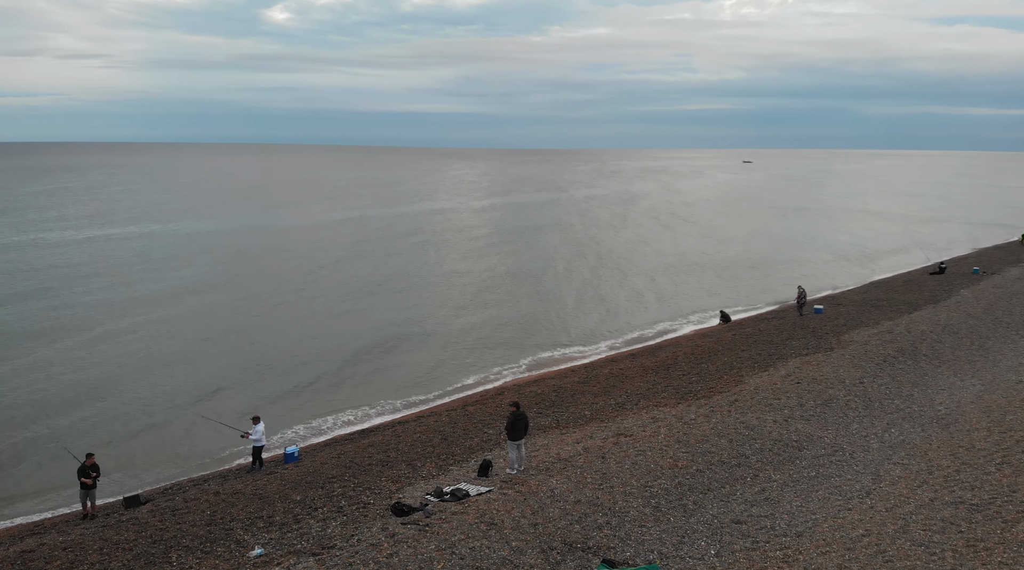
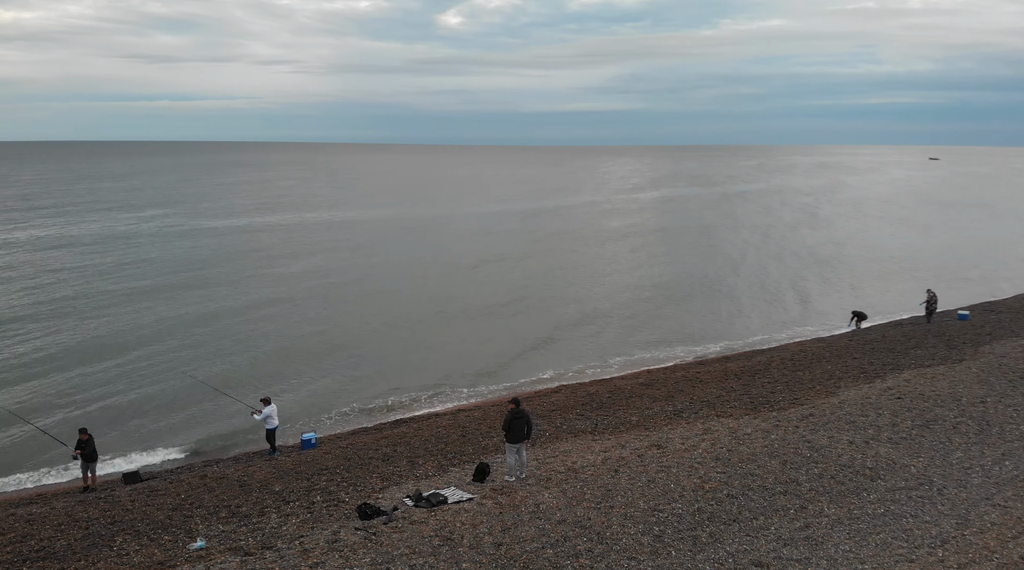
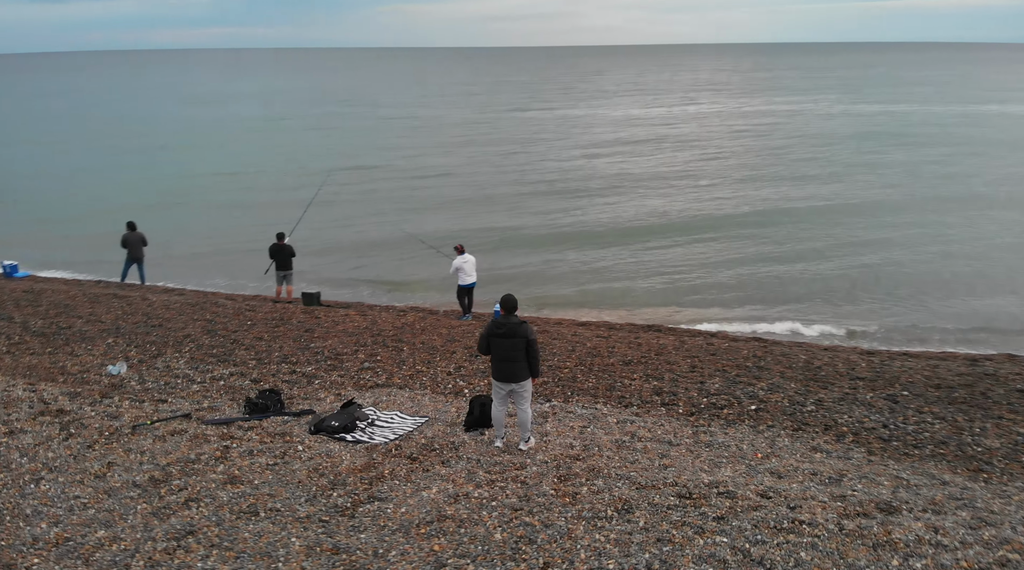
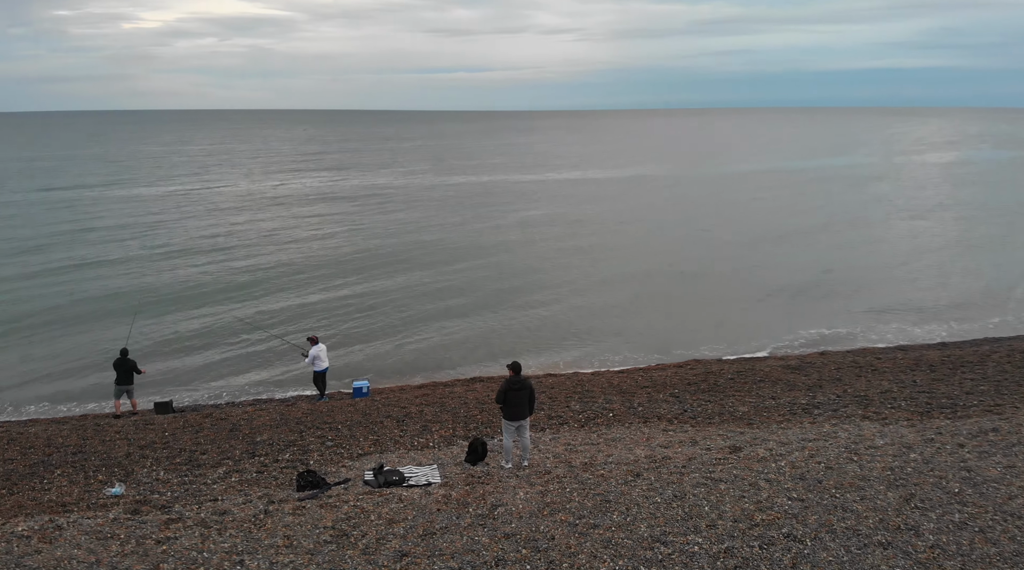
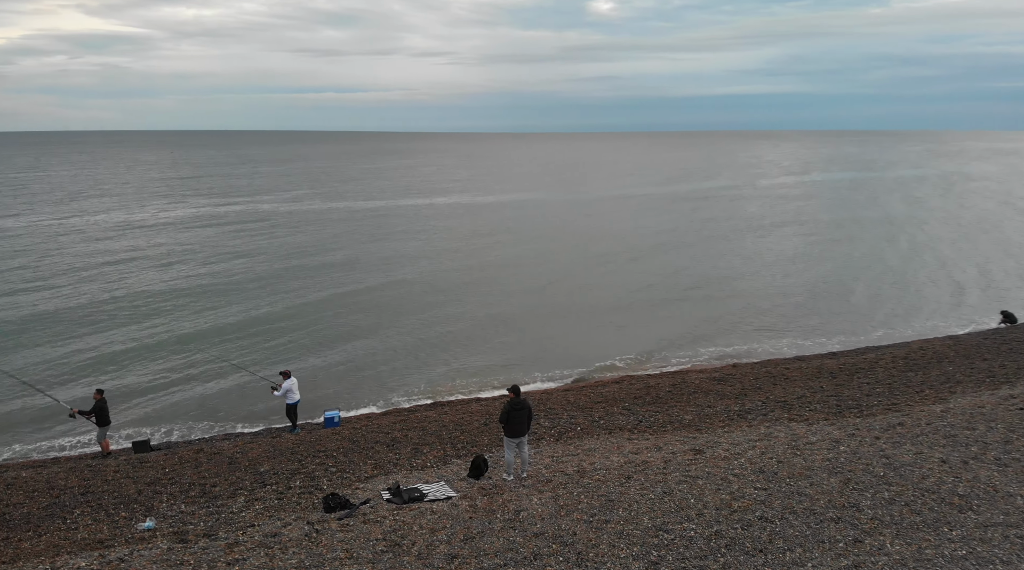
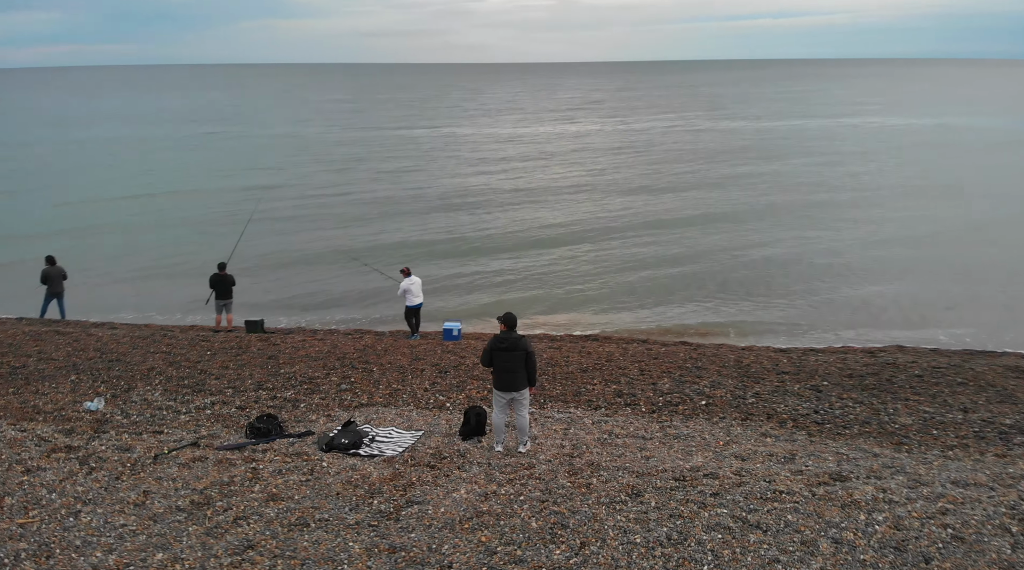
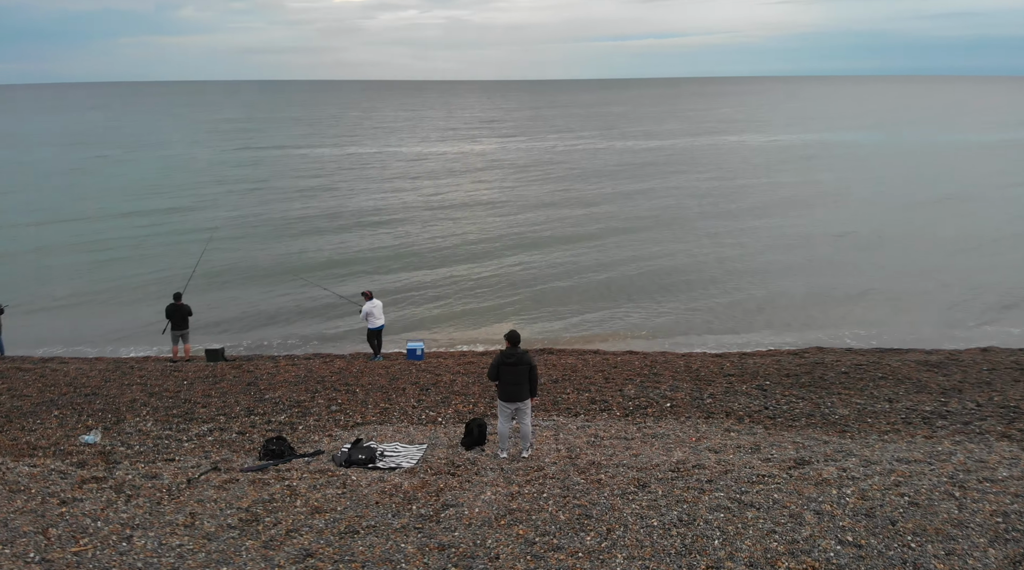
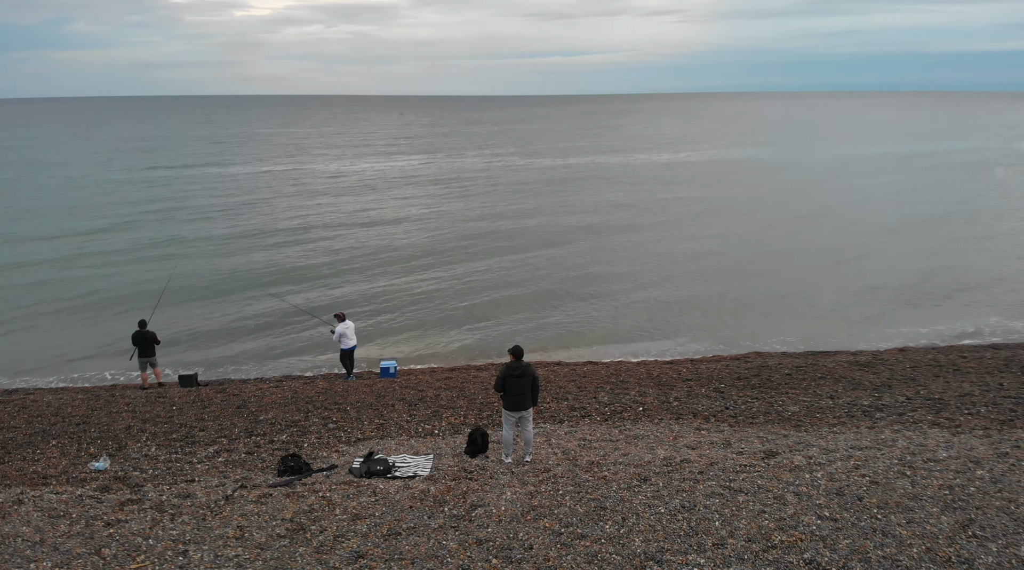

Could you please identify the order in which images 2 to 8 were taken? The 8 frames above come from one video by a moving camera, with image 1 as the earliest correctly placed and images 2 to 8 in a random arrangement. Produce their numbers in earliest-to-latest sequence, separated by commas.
2, 5, 4, 8, 7, 6, 3
